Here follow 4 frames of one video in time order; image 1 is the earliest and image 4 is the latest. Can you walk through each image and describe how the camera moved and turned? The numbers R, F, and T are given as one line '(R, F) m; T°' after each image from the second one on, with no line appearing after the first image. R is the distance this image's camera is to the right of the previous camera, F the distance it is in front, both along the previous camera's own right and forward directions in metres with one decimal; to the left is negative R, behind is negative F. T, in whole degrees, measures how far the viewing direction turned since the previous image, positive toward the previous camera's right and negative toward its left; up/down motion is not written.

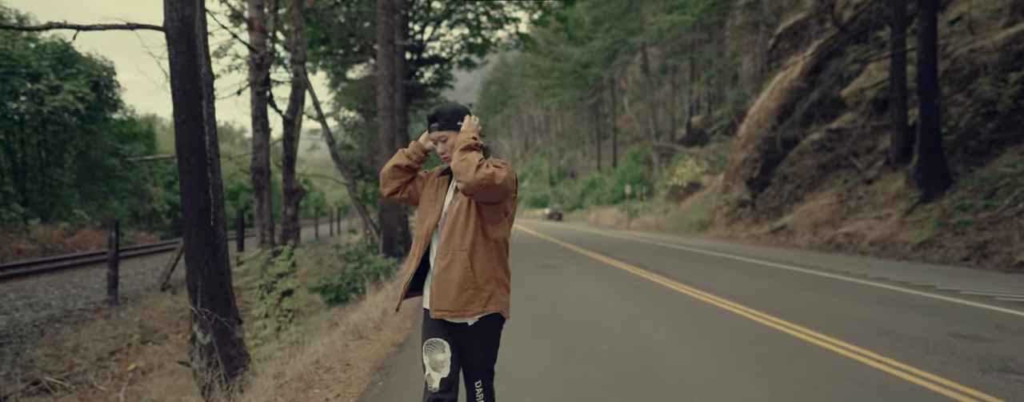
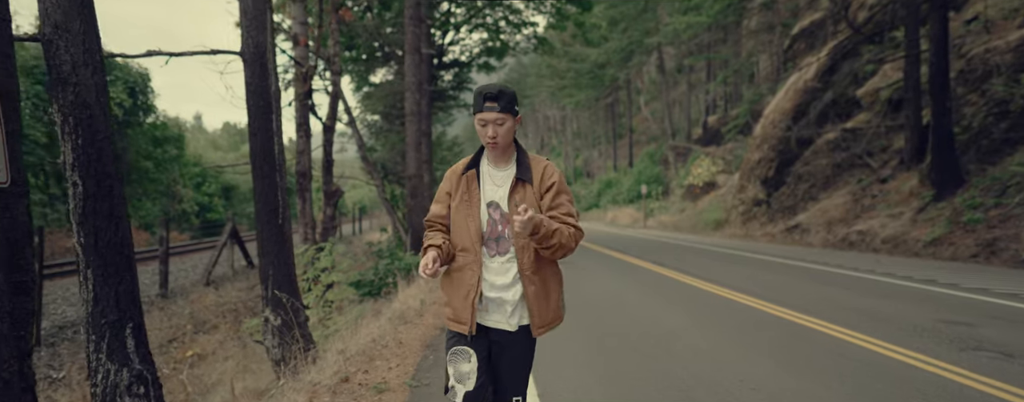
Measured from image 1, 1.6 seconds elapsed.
(-0.1, -0.6) m; -2°
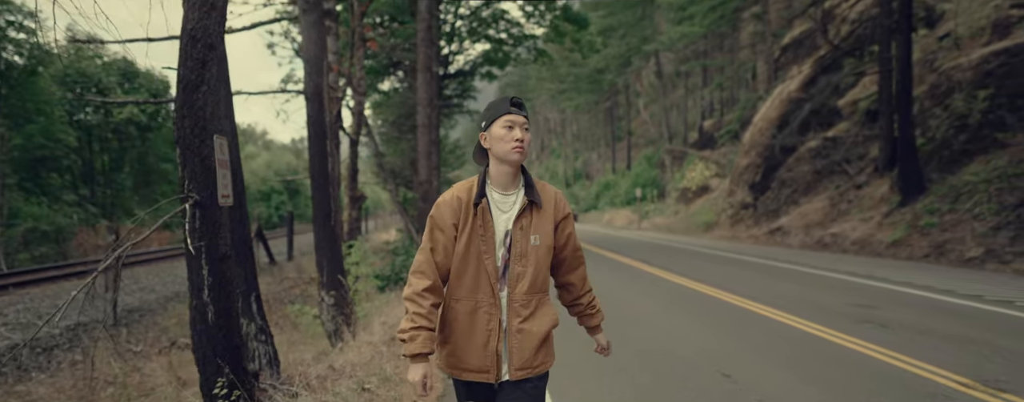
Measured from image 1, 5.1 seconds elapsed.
(0.0, -1.4) m; 0°
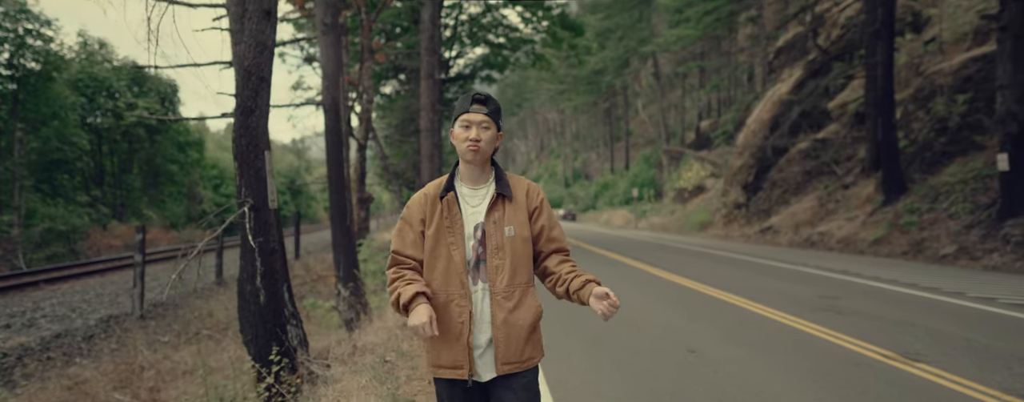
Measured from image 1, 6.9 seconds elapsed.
(0.0, -0.7) m; 0°
